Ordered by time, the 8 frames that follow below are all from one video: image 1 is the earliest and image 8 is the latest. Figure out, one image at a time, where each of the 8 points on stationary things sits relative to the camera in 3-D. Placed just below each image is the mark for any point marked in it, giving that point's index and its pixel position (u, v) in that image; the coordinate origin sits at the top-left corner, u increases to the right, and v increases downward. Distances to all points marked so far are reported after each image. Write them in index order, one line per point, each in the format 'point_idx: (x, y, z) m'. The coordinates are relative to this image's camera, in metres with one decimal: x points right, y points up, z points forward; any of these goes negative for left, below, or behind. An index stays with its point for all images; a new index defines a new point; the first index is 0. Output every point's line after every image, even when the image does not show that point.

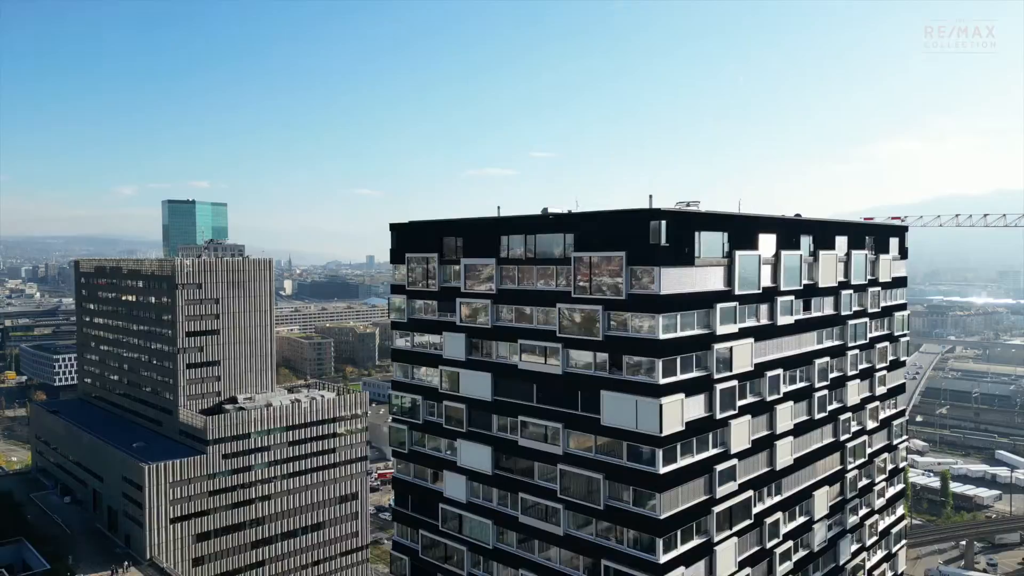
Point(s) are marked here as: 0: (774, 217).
0: (+6.4, +1.6, +17.3) m
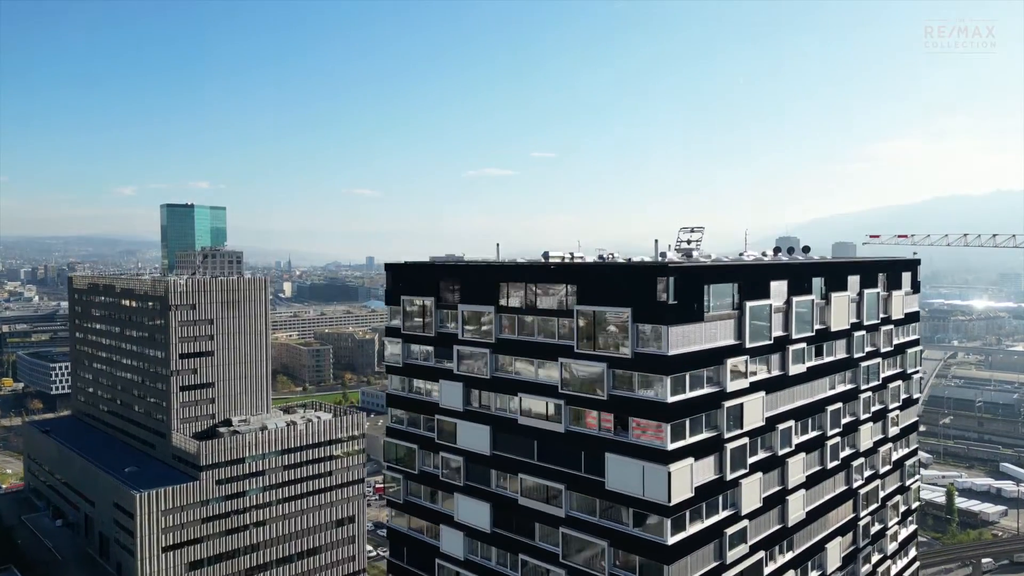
0: (+6.4, +0.6, +16.6) m
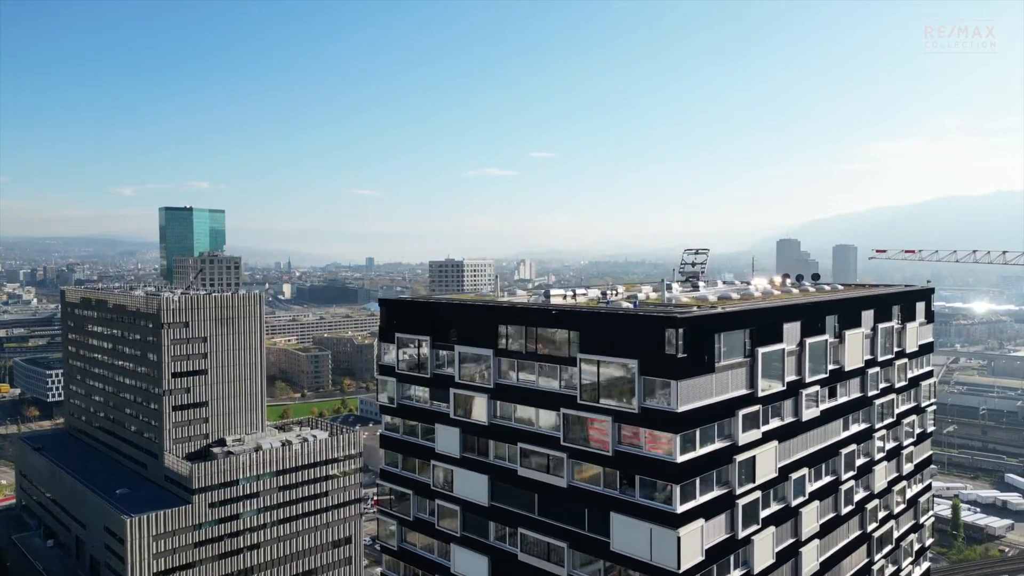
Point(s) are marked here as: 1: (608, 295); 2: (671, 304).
0: (+6.4, -0.3, +15.9) m
1: (+2.2, -0.2, +16.5) m
2: (+3.0, -0.4, +13.9) m
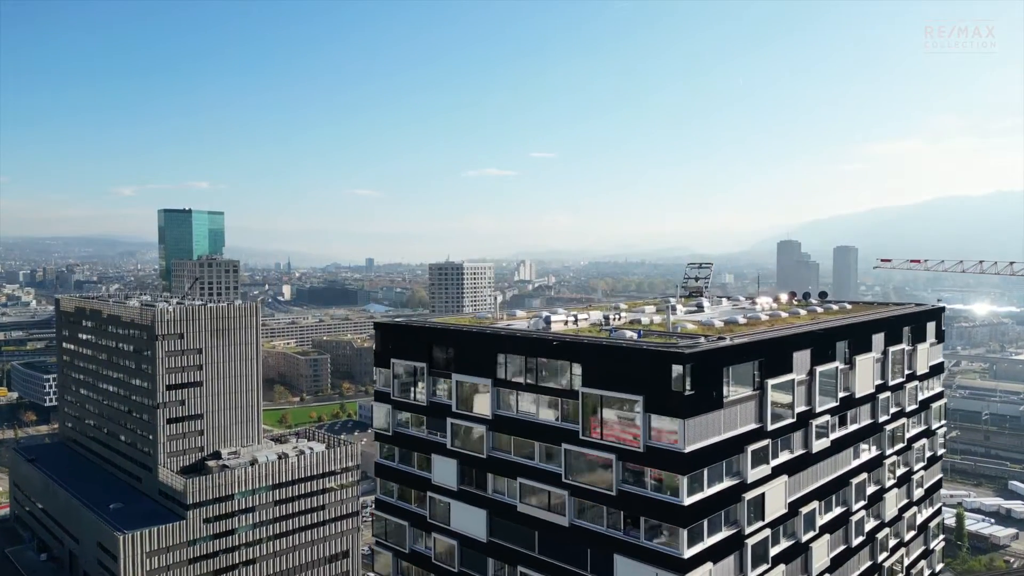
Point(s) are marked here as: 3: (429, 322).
0: (+6.4, -0.8, +15.3) m
1: (+2.2, -0.7, +16.0) m
2: (+3.0, -0.9, +13.4) m
3: (-1.7, -0.8, +15.8) m
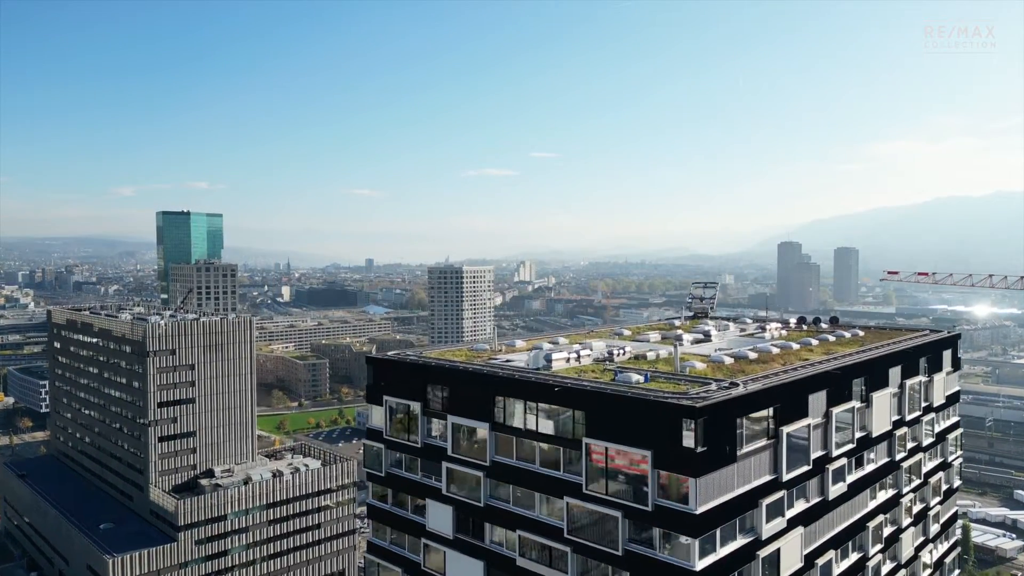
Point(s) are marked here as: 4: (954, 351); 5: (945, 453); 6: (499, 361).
0: (+6.4, -1.5, +14.6) m
1: (+2.2, -1.4, +15.2) m
2: (+3.0, -1.6, +12.6) m
3: (-1.8, -1.5, +15.0) m
4: (+11.9, -1.7, +18.8) m
5: (+11.6, -4.4, +18.9) m
6: (-0.3, -1.5, +14.6) m
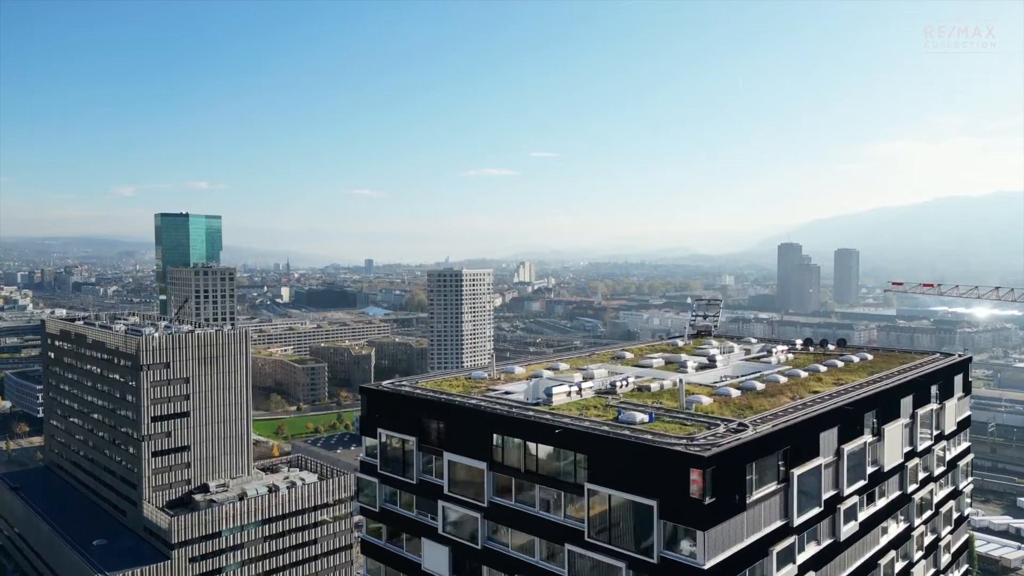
0: (+6.4, -2.1, +14.1) m
1: (+2.2, -2.0, +14.7) m
2: (+3.0, -2.2, +12.1) m
3: (-1.8, -2.1, +14.5) m
4: (+11.8, -2.3, +18.3) m
5: (+11.6, -5.0, +18.4) m
6: (-0.3, -2.1, +14.0) m
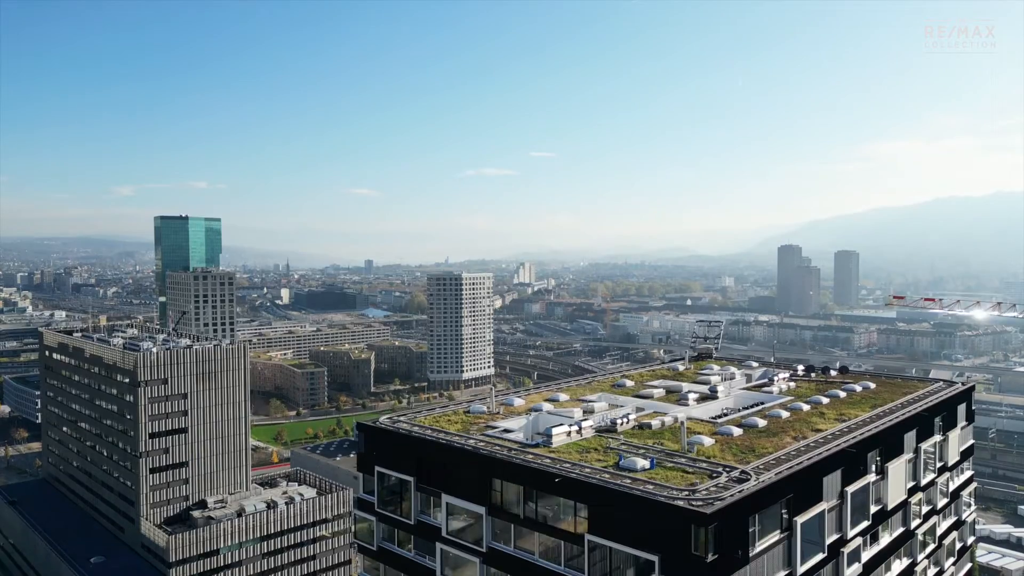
0: (+6.3, -2.9, +13.9) m
1: (+2.2, -2.8, +14.5) m
2: (+2.9, -2.9, +11.9) m
3: (-1.8, -2.8, +14.3) m
4: (+11.8, -3.0, +18.2) m
5: (+11.6, -5.8, +18.2) m
6: (-0.3, -2.9, +13.9) m
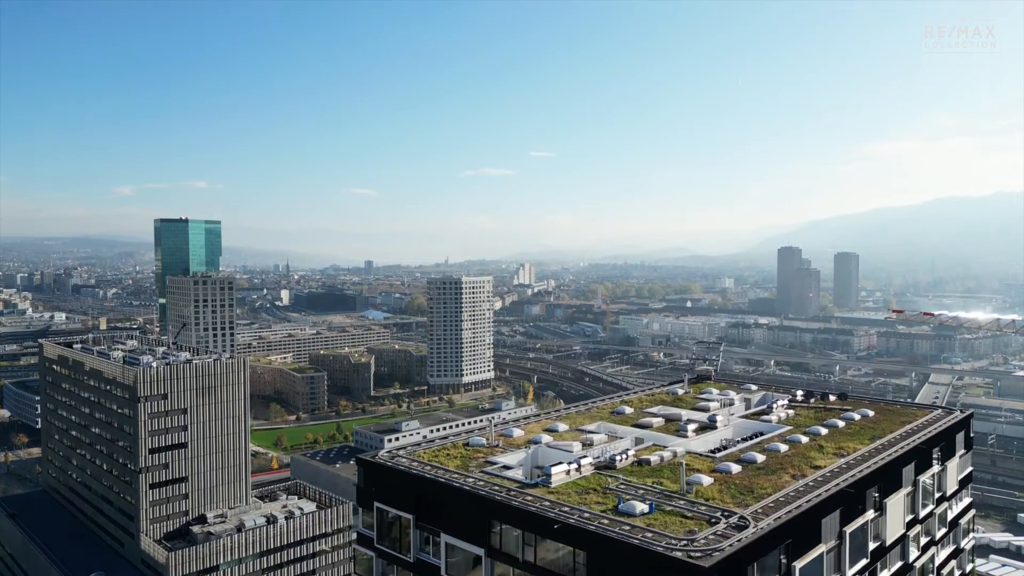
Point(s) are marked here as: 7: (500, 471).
0: (+6.3, -3.6, +13.9) m
1: (+2.2, -3.5, +14.5) m
2: (+2.9, -3.7, +12.0) m
3: (-1.8, -3.6, +14.3) m
4: (+11.8, -3.8, +18.2) m
5: (+11.6, -6.5, +18.2) m
6: (-0.3, -3.6, +13.9) m
7: (-0.3, -3.6, +14.0) m
